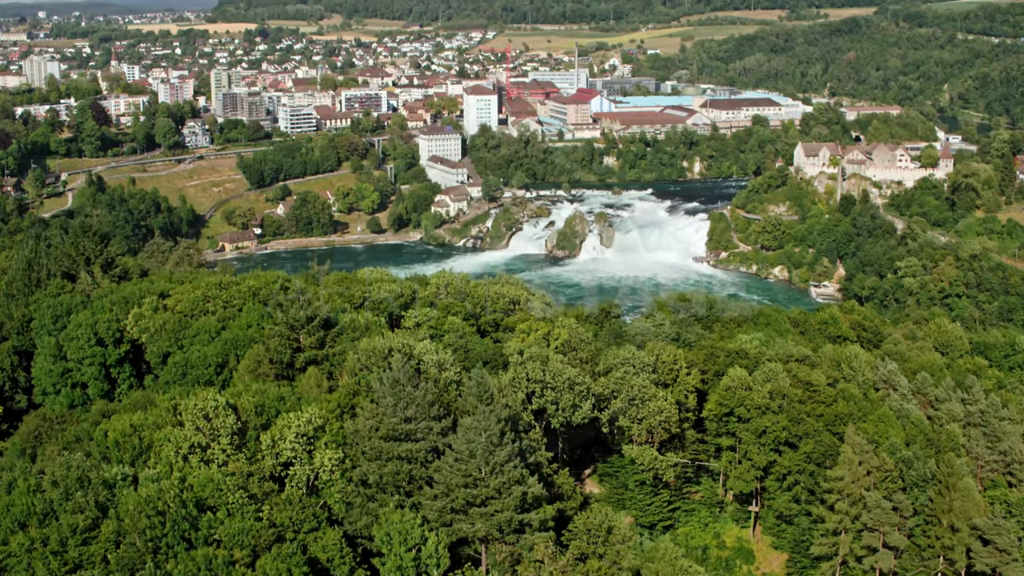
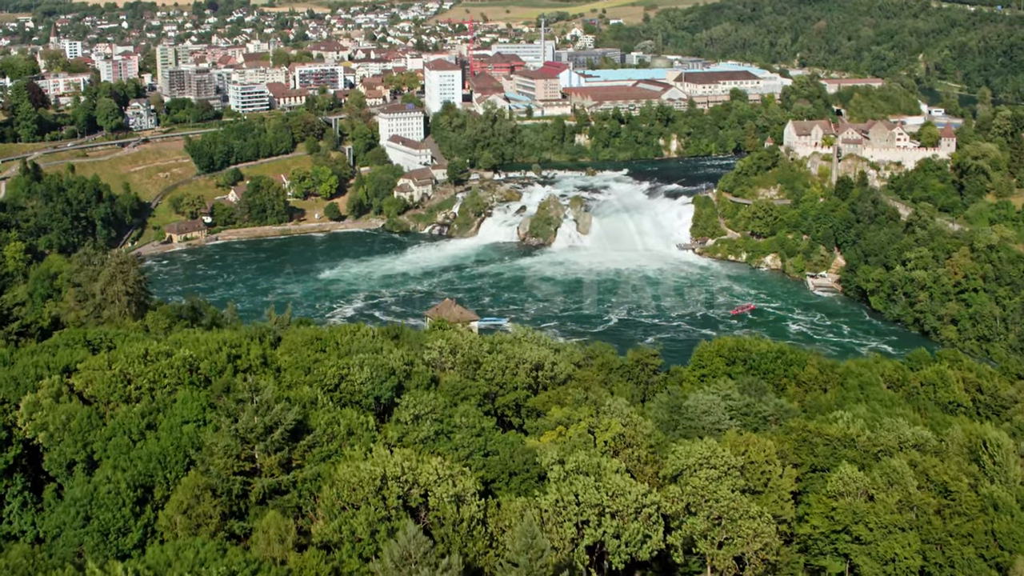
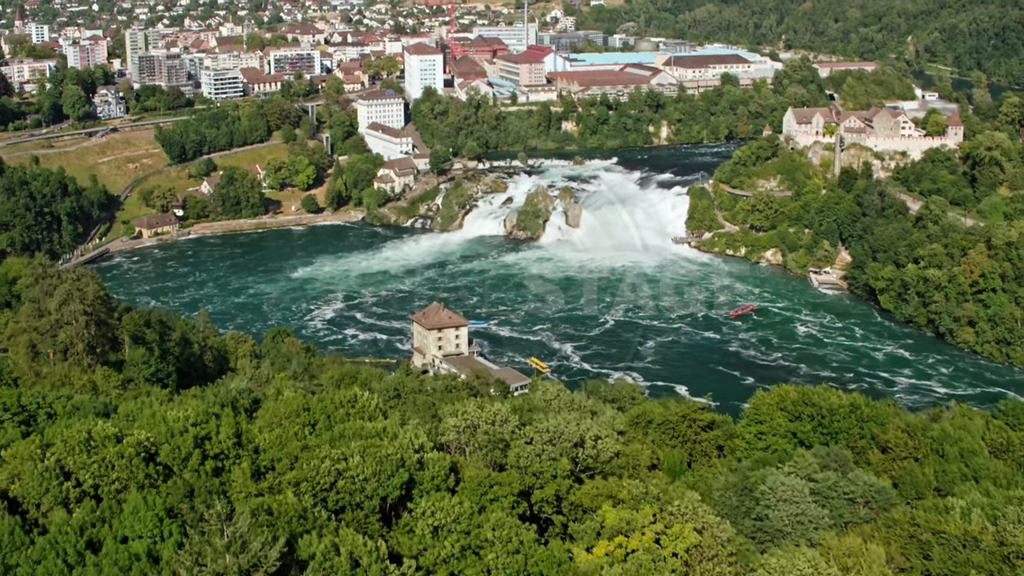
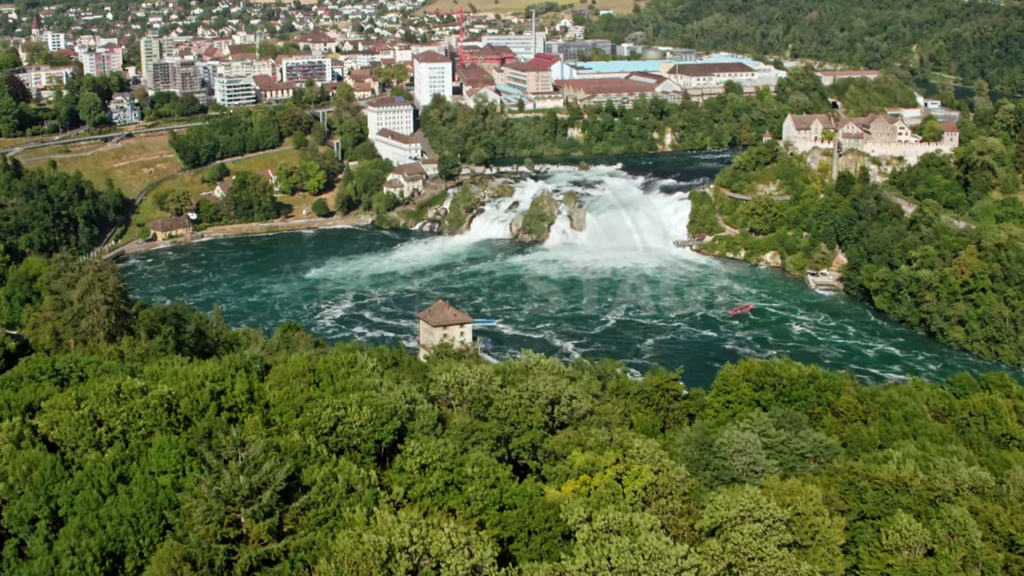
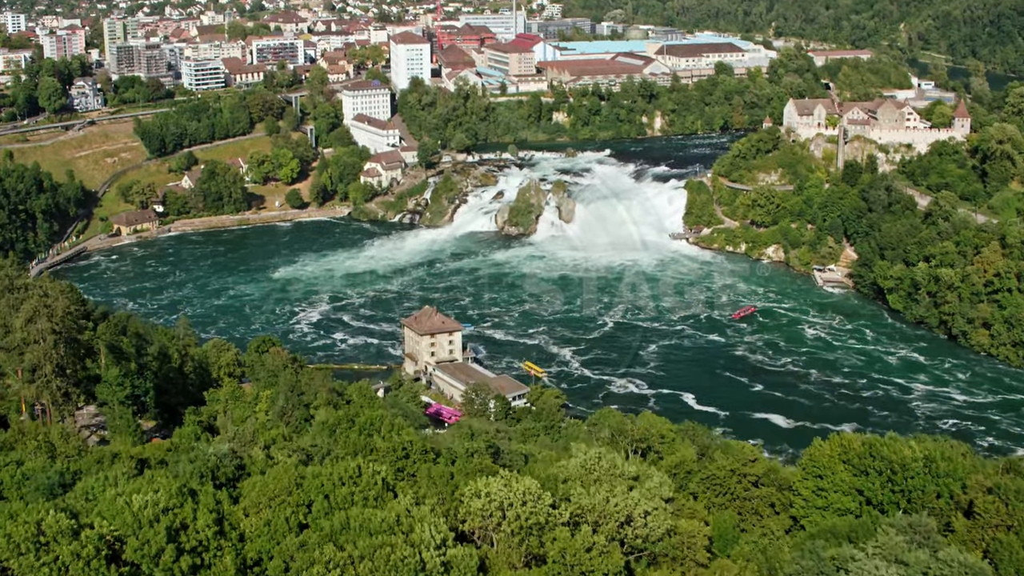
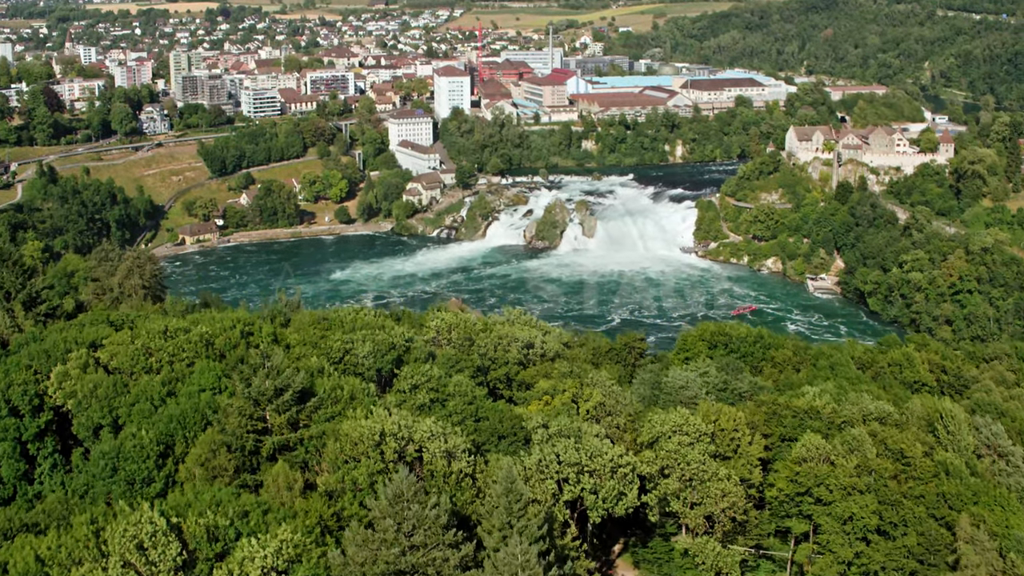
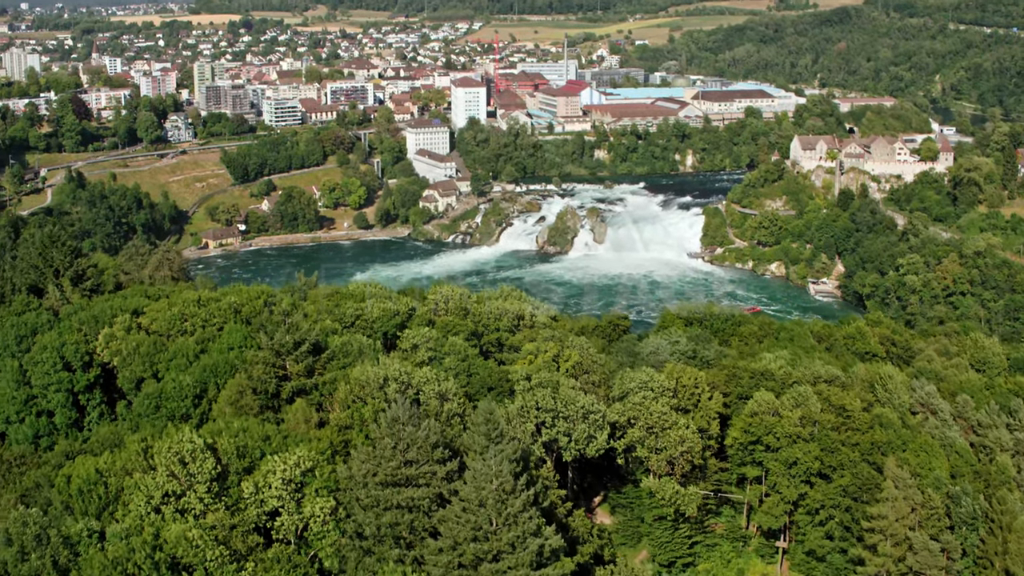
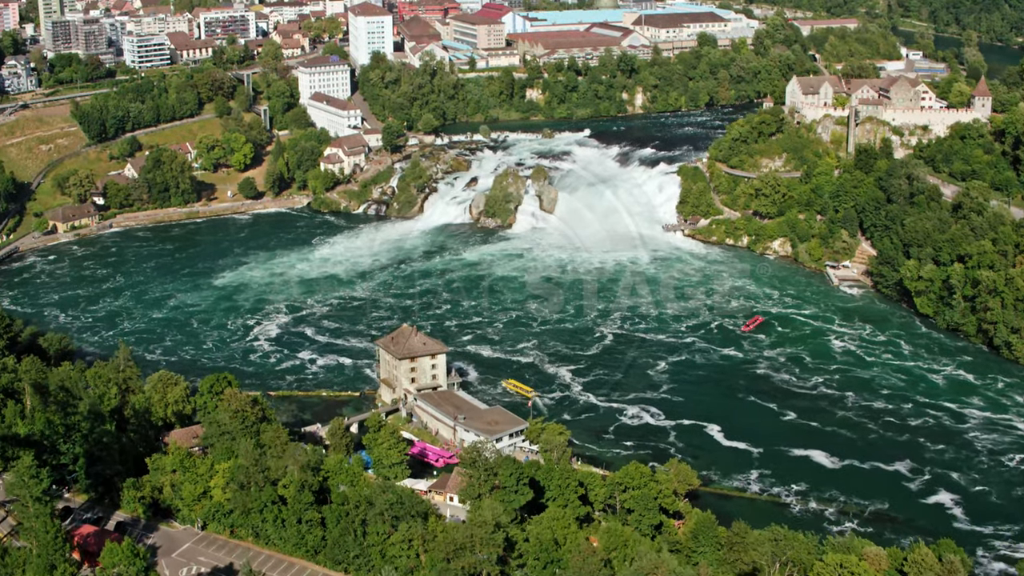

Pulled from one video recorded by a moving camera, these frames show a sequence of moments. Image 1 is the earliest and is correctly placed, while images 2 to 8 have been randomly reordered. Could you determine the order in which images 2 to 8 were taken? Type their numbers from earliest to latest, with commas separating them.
7, 6, 2, 4, 3, 5, 8
